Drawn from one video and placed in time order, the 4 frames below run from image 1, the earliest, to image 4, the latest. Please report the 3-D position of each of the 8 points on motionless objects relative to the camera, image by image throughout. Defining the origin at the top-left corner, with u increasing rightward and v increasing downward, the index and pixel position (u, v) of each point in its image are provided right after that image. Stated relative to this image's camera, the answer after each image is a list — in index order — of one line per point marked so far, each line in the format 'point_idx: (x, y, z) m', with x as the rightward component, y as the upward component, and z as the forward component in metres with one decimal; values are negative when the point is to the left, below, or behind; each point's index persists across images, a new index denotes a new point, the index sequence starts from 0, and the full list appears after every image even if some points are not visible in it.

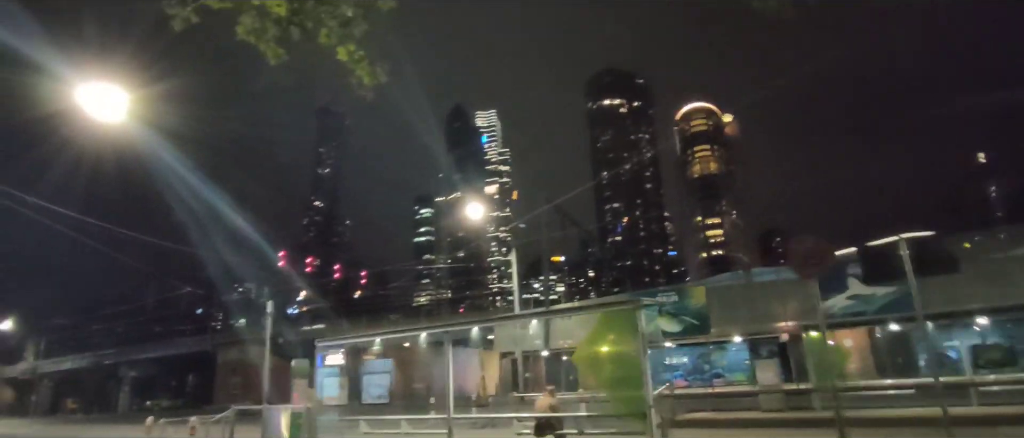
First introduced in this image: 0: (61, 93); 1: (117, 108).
0: (-6.2, +1.9, +9.5) m
1: (-5.0, +1.4, +8.6) m
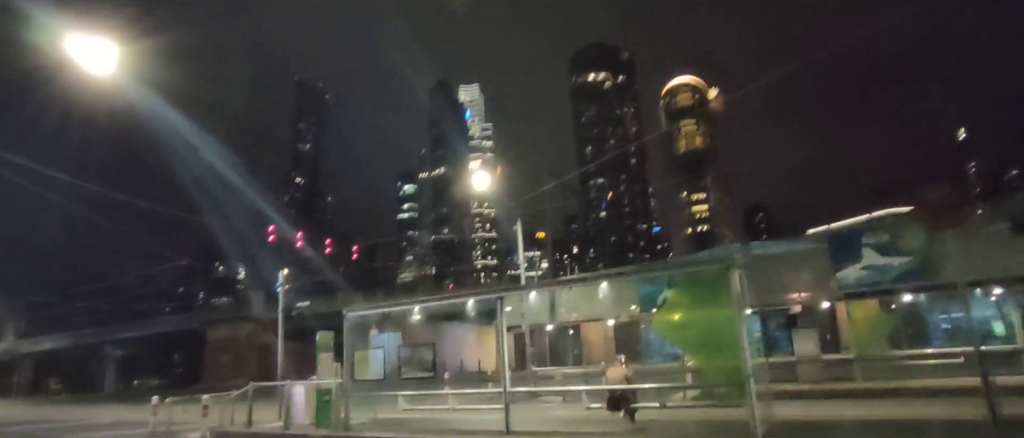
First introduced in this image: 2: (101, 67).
0: (-6.0, +2.3, +8.8) m
1: (-4.7, +1.8, +7.9) m
2: (-4.8, +1.8, +7.8) m
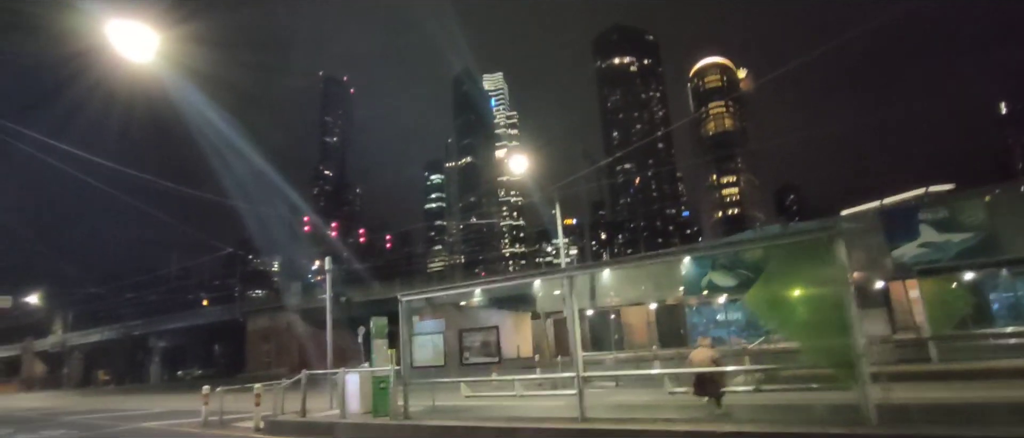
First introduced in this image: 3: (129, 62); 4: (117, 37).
0: (-5.4, +2.4, +8.7) m
1: (-4.2, +1.9, +7.8) m
2: (-4.2, +1.9, +7.7) m
3: (-5.7, +2.4, +10.2) m
4: (-4.4, +2.0, +7.6) m
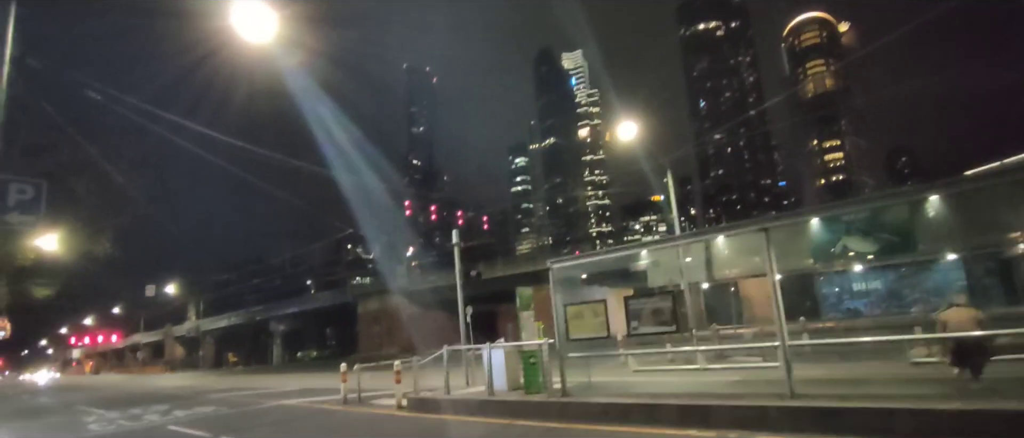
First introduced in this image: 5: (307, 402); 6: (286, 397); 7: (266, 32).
0: (-3.9, +2.6, +8.7) m
1: (-2.8, +2.2, +7.7) m
2: (-2.8, +2.1, +7.6) m
3: (-4.0, +2.6, +10.2) m
4: (-3.0, +2.2, +7.5) m
5: (-5.5, -4.7, +17.3) m
6: (-6.6, -5.0, +18.8) m
7: (-2.8, +2.1, +7.7) m
